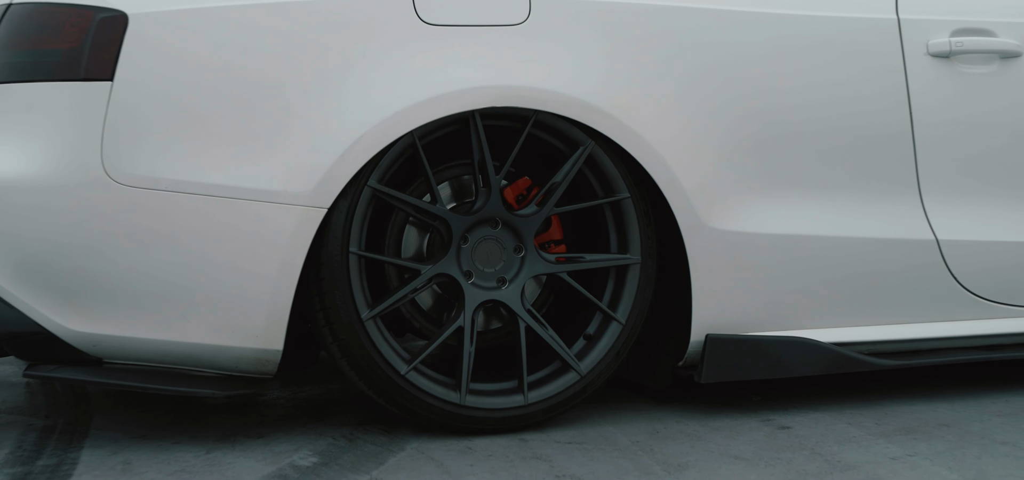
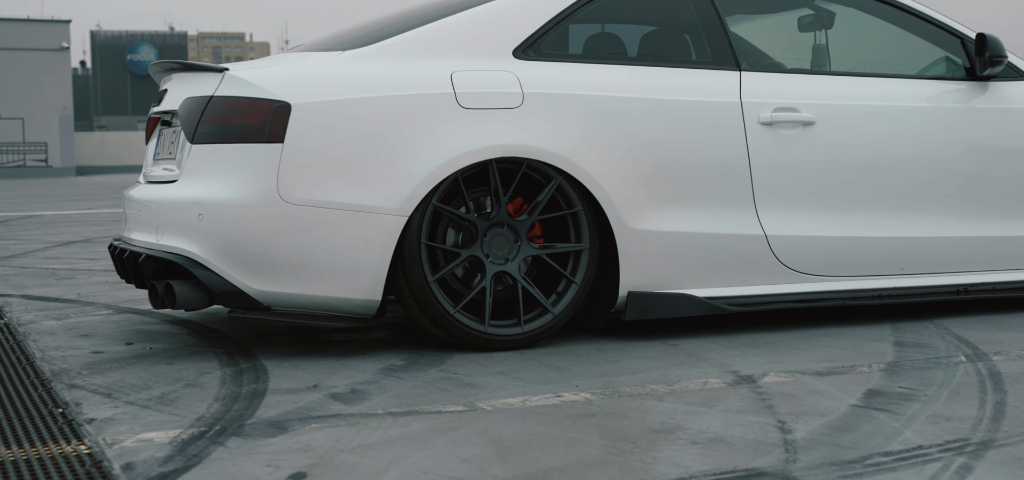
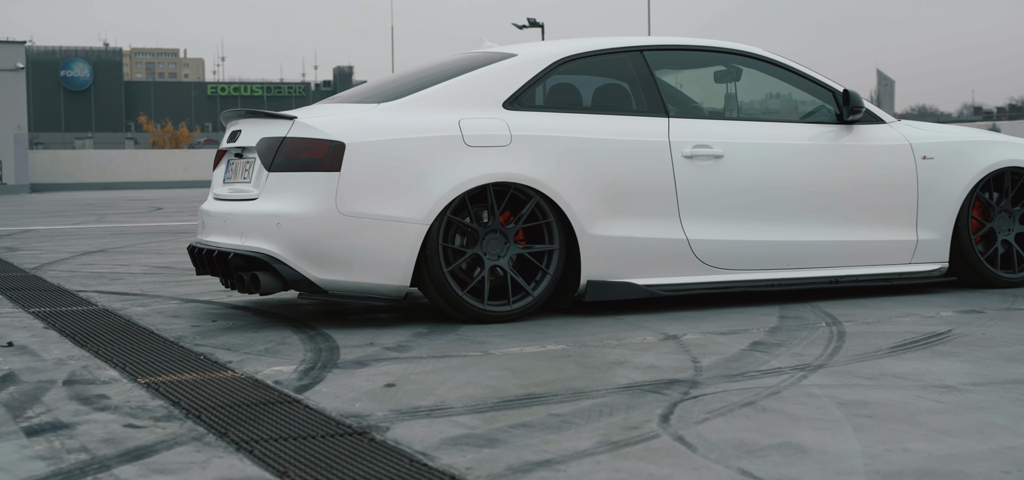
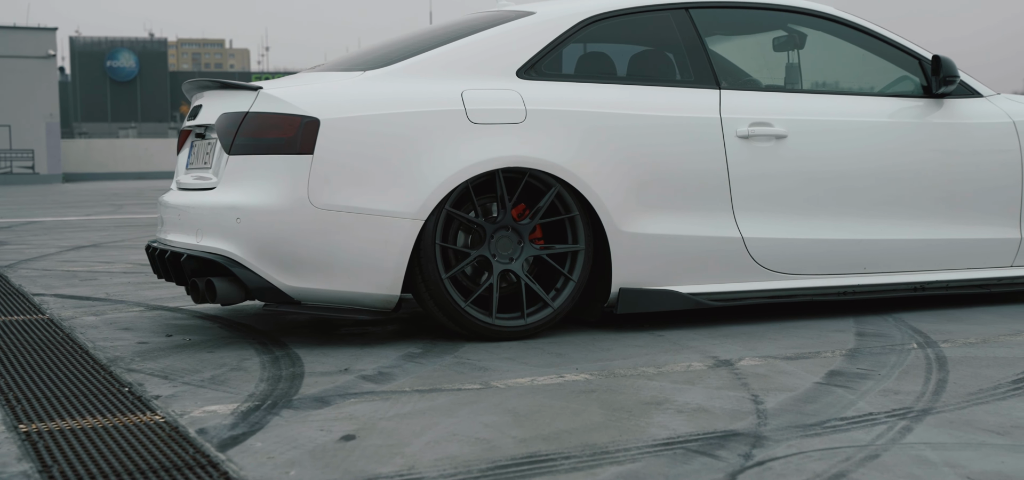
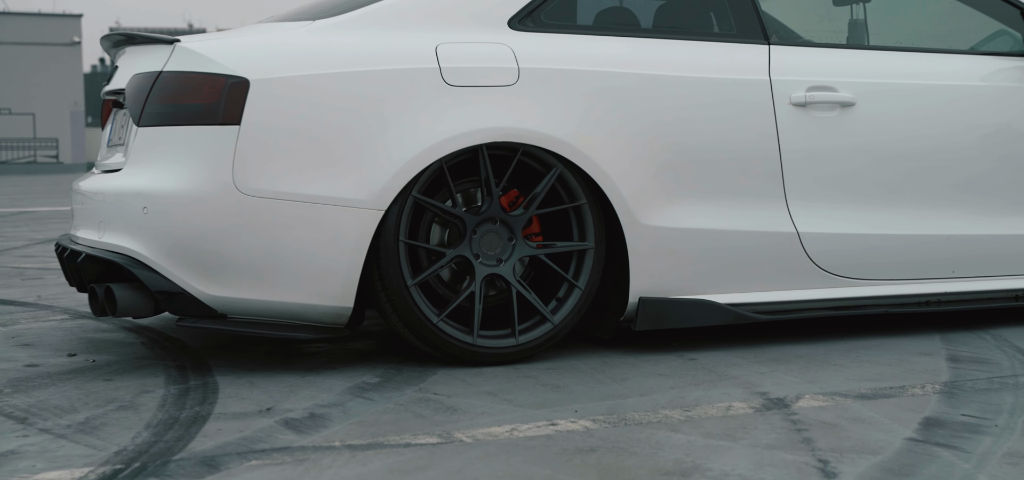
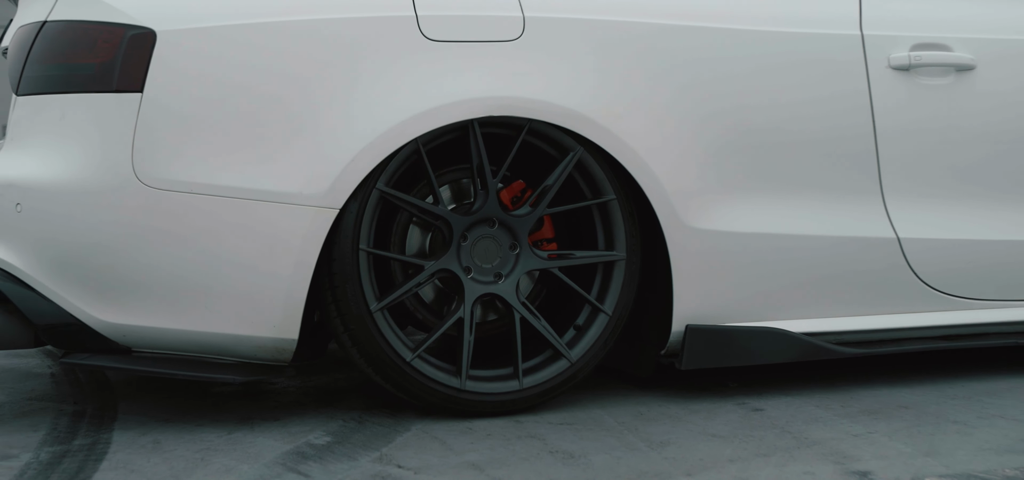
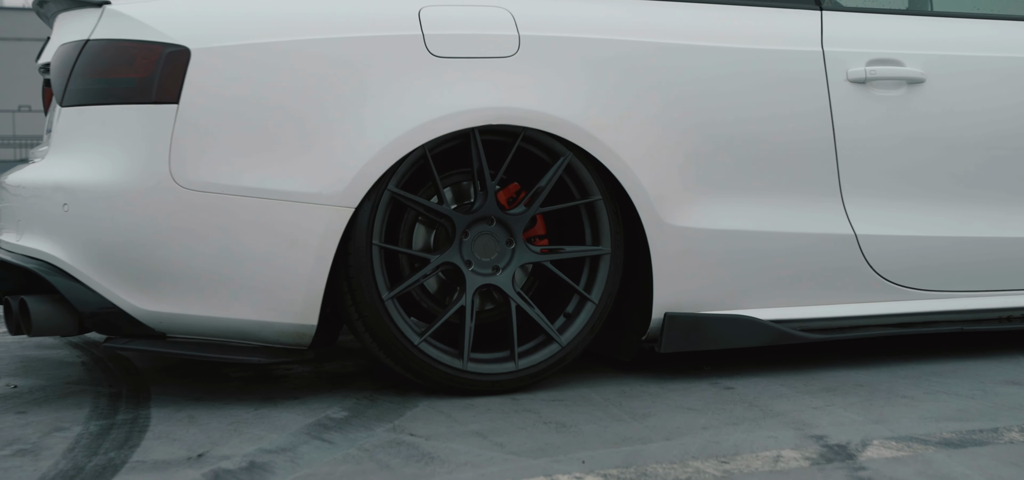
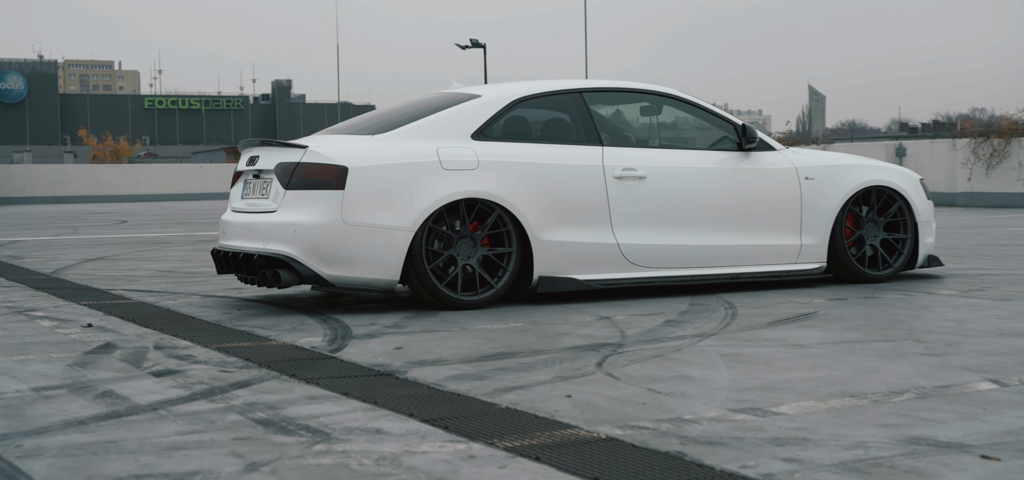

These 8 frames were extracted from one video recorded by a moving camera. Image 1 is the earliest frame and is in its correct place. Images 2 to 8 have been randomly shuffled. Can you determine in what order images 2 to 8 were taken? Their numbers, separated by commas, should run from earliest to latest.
6, 7, 5, 2, 4, 3, 8
